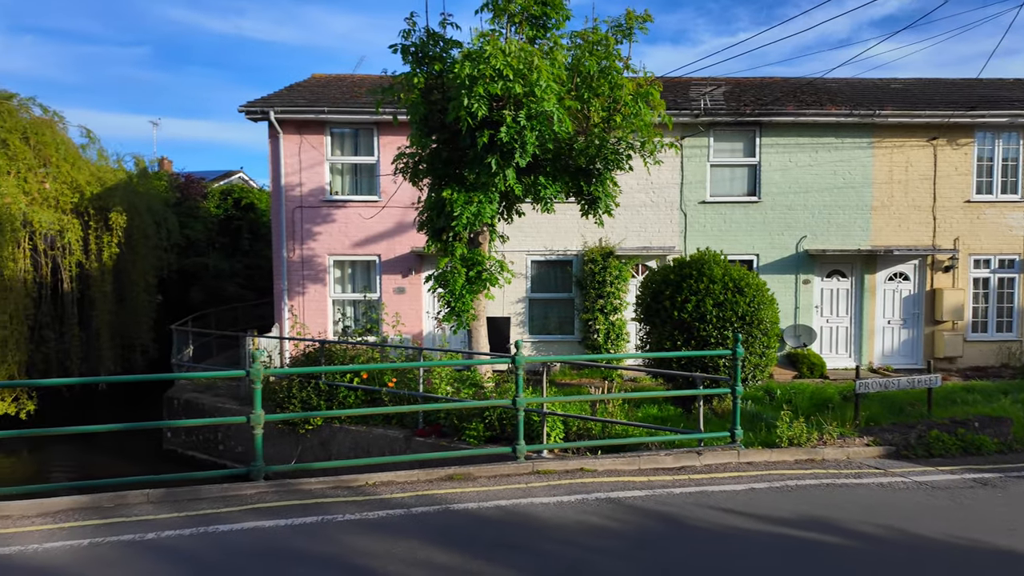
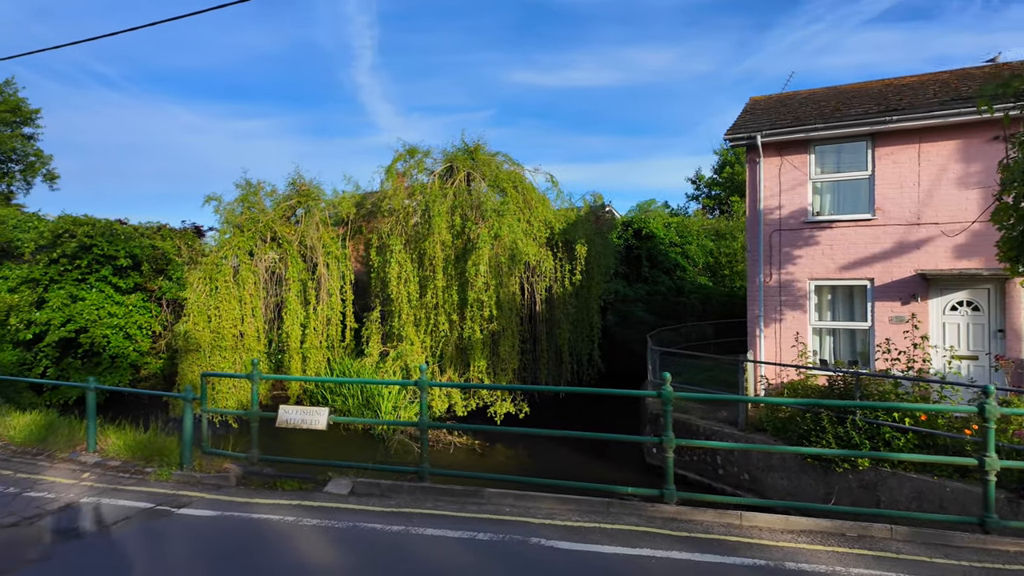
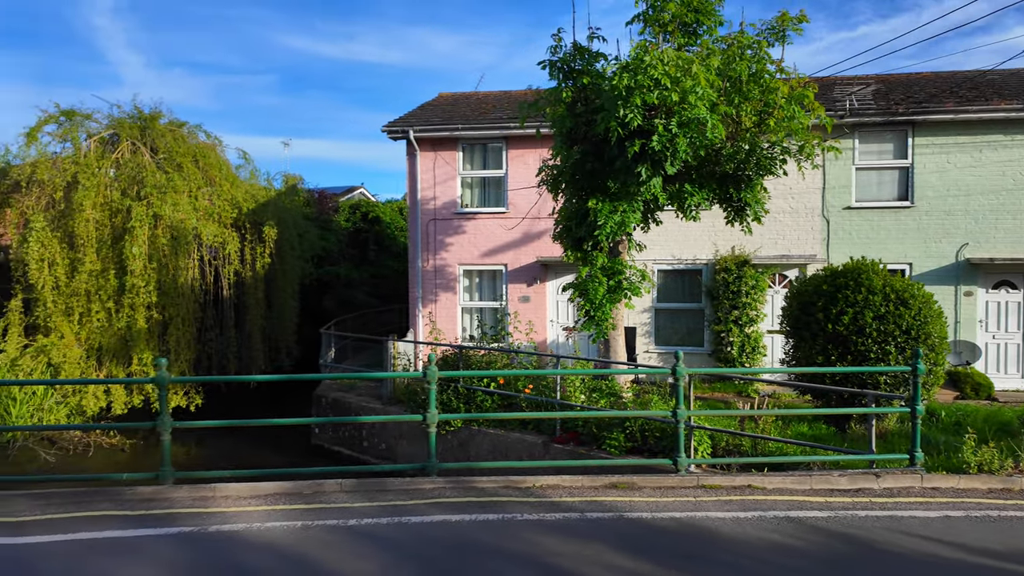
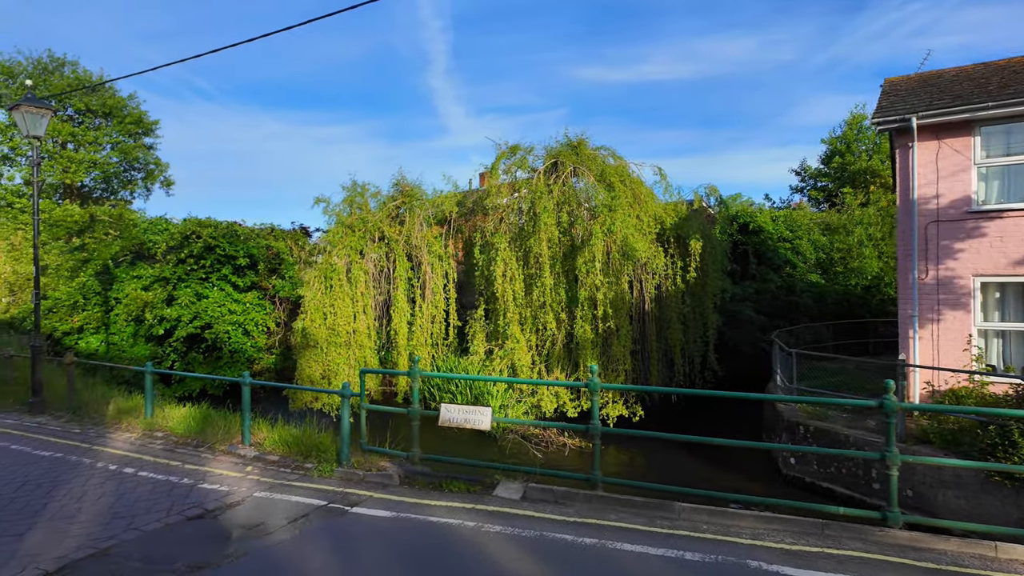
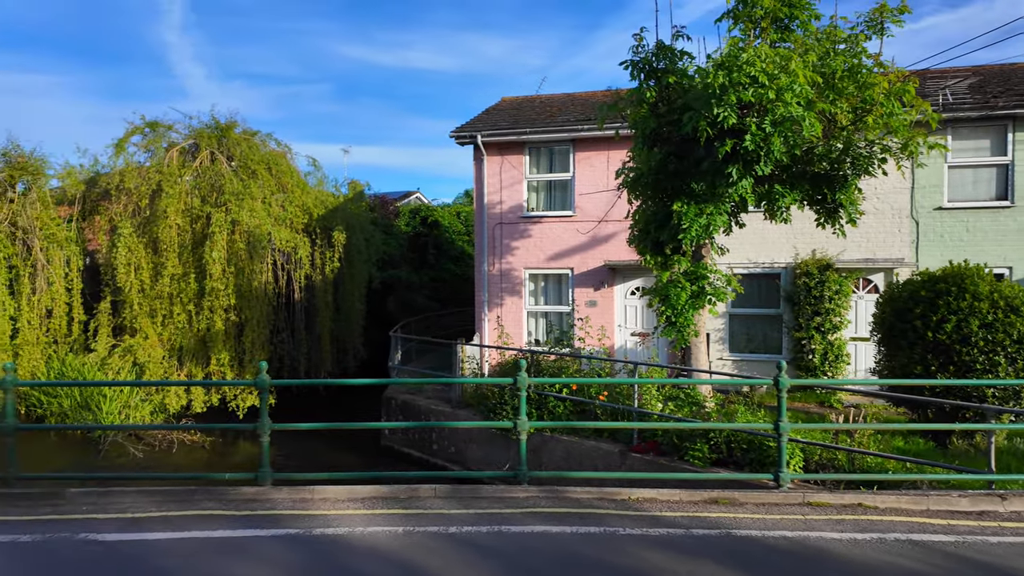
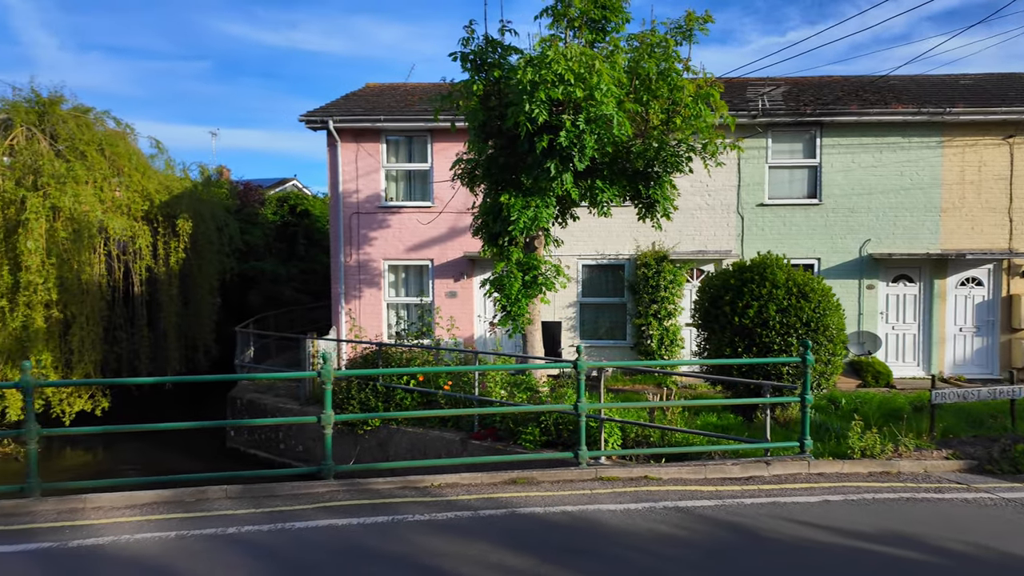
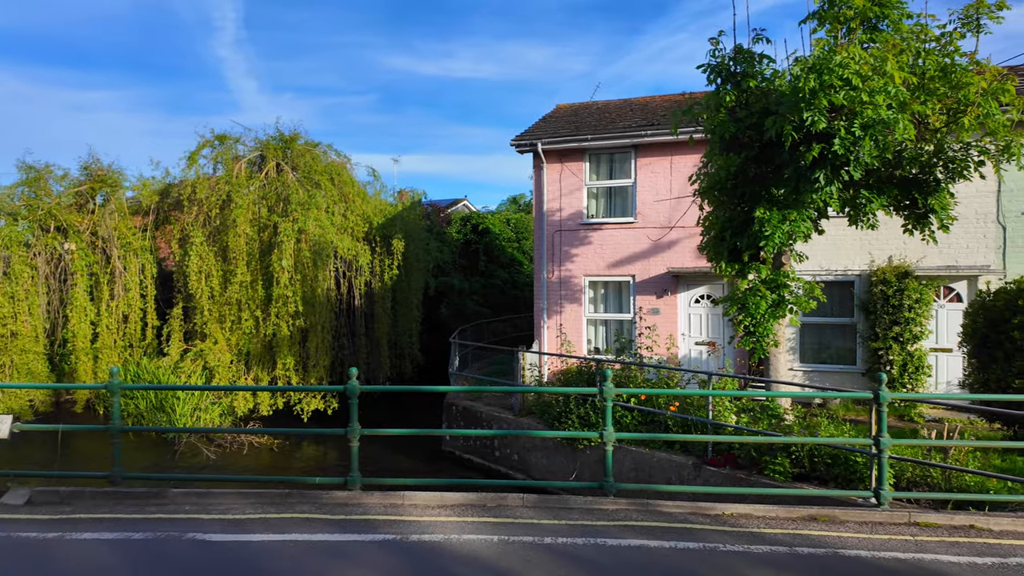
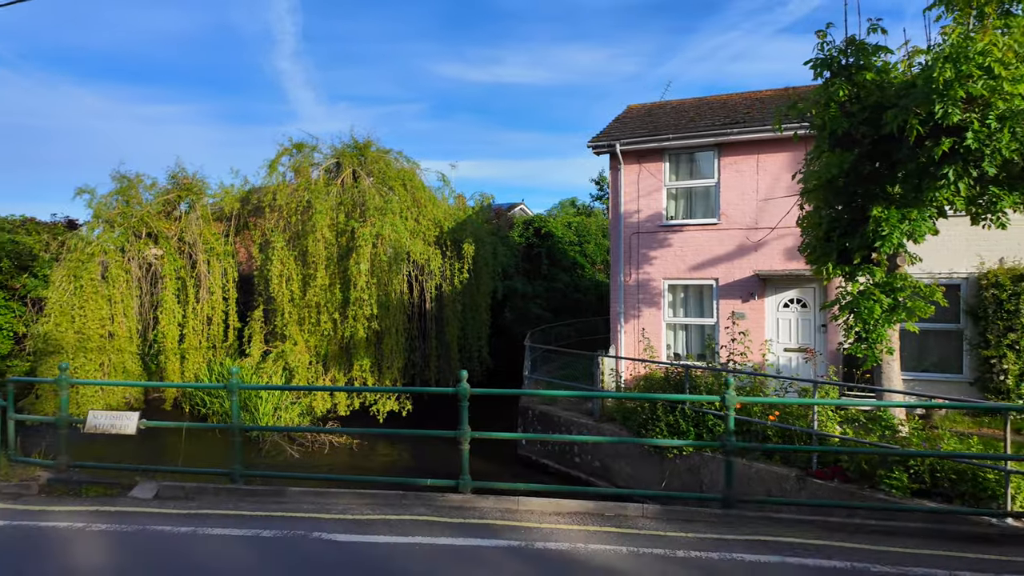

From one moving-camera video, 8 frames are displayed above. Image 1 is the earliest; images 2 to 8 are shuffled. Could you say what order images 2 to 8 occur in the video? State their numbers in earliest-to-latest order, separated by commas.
6, 3, 5, 7, 8, 2, 4
